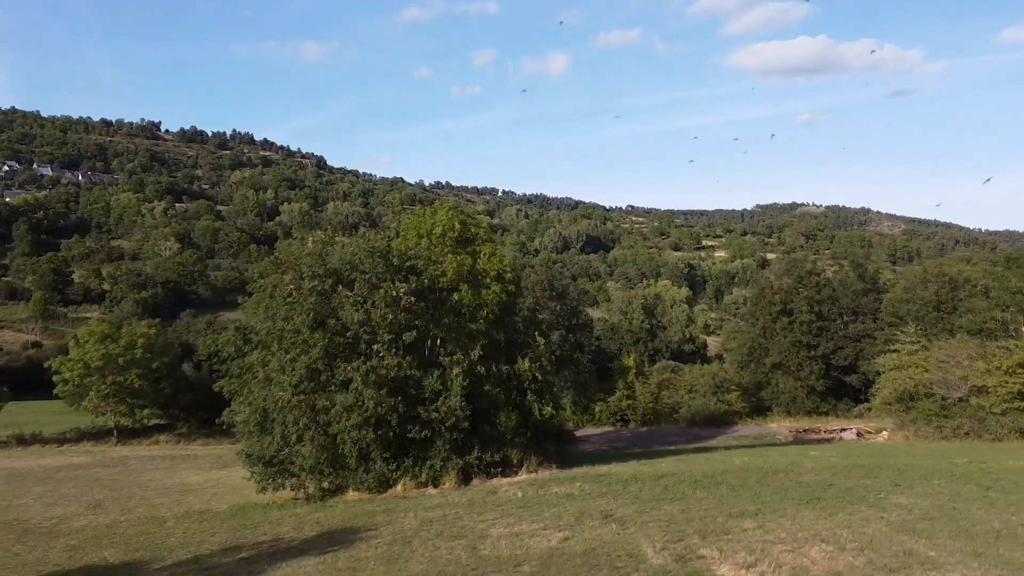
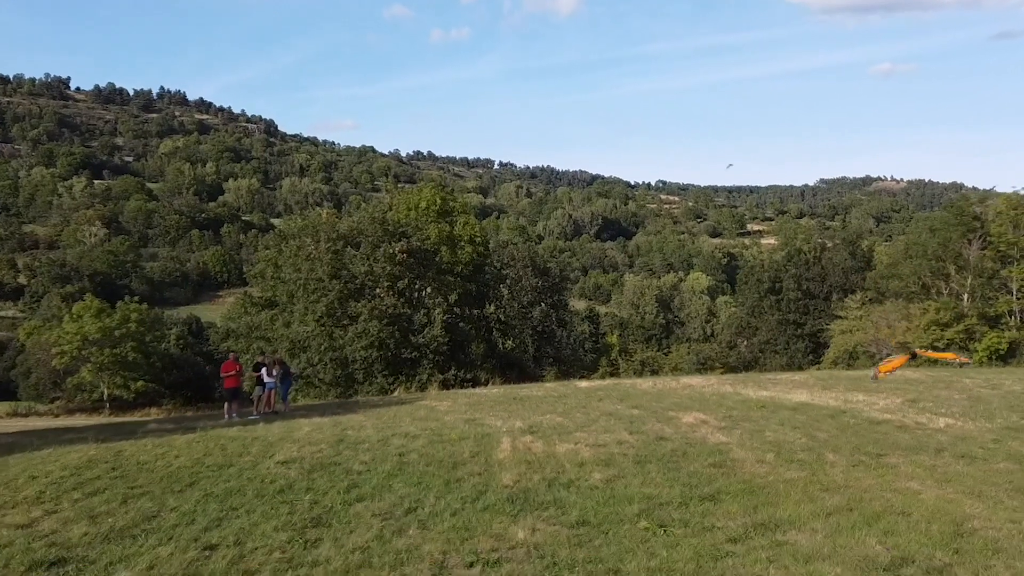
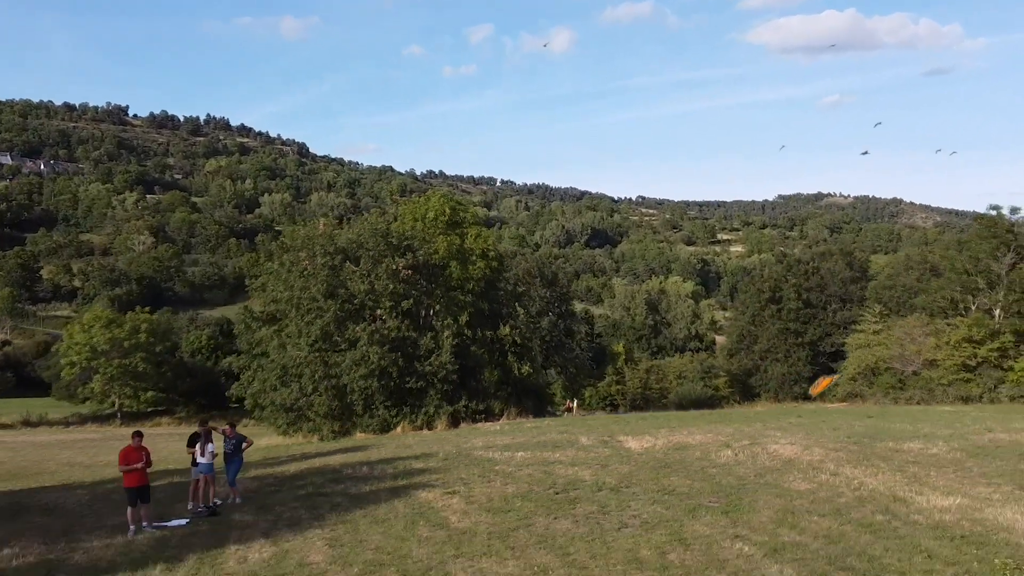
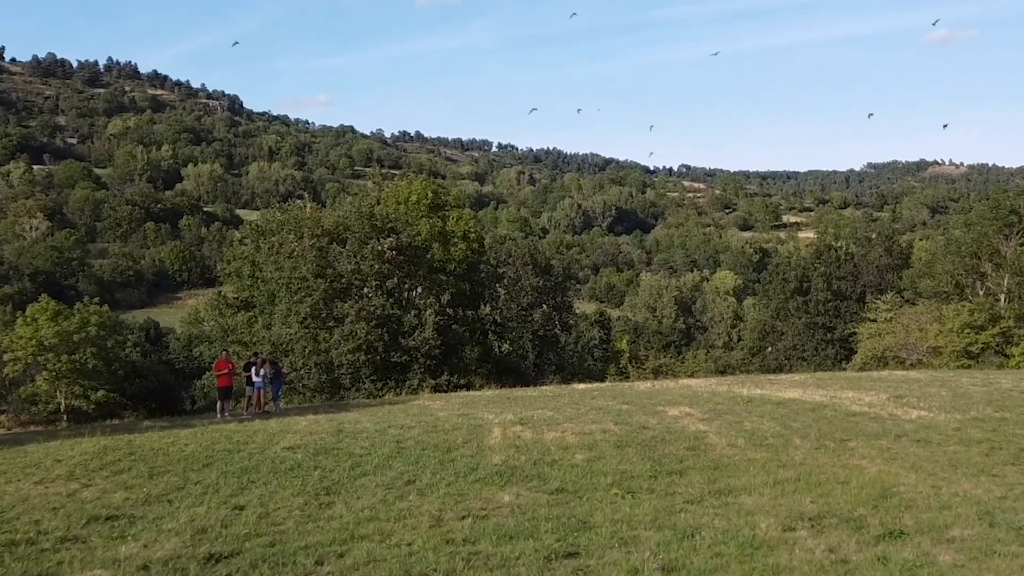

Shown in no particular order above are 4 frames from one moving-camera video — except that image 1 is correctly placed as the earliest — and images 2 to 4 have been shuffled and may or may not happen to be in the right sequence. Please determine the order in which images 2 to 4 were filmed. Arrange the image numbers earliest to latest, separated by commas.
3, 2, 4
